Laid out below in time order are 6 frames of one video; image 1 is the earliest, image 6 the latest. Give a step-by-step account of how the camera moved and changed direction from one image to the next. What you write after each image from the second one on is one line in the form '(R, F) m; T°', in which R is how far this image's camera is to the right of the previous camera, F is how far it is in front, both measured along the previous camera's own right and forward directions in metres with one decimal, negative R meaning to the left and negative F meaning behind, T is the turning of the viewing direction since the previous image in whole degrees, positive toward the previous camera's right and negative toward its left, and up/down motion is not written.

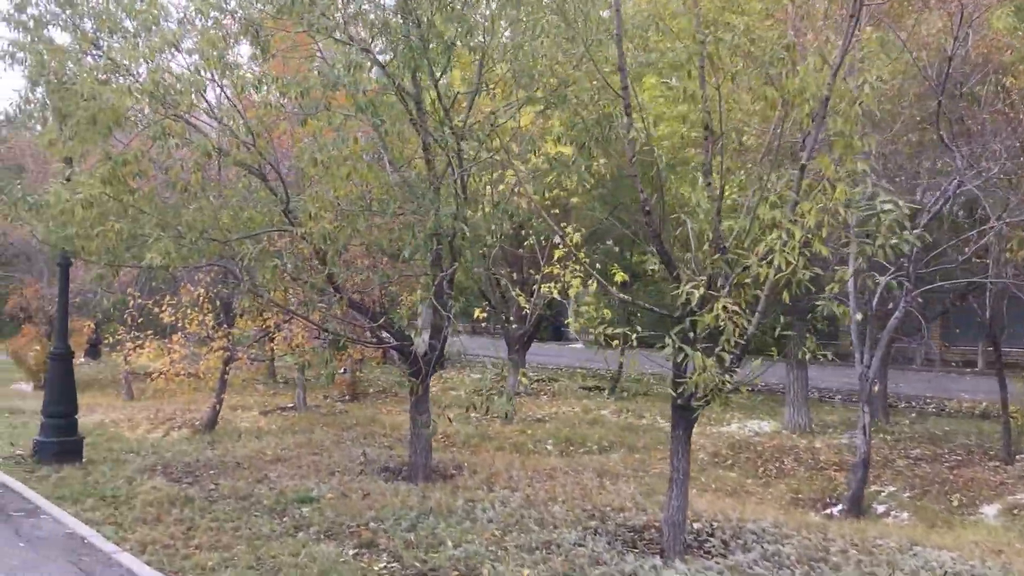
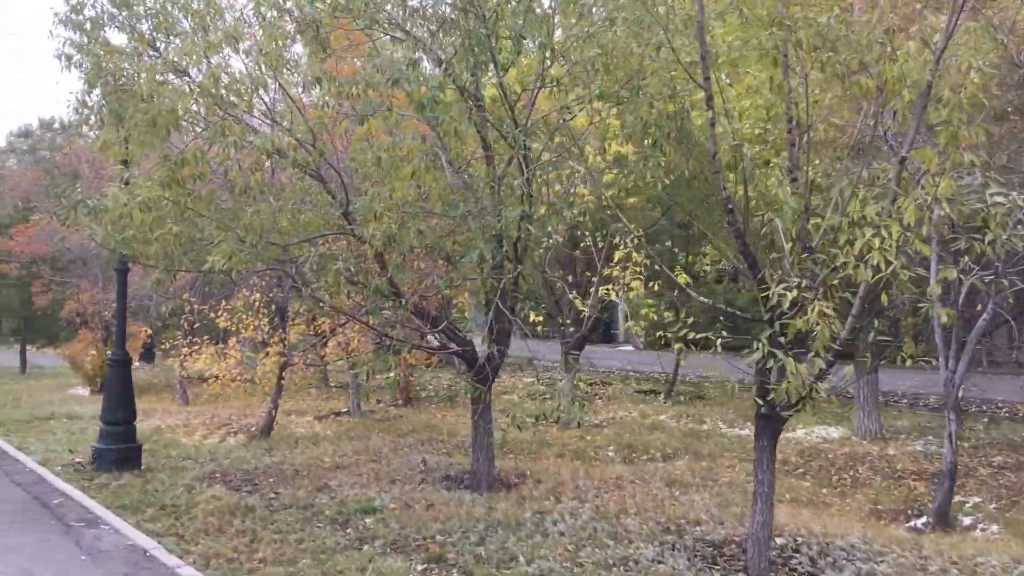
(-0.2, +0.3) m; -3°
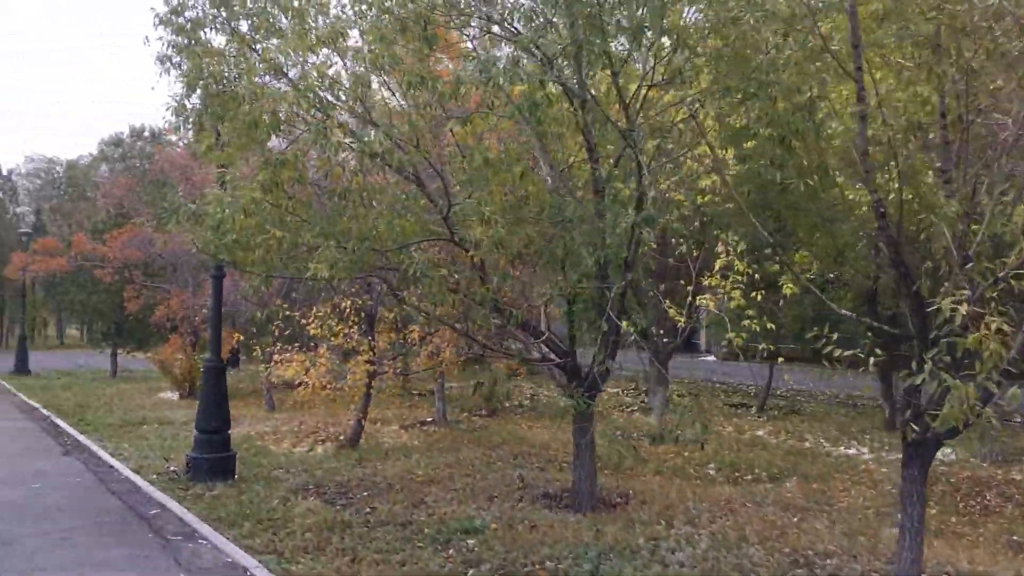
(-0.3, +0.4) m; -4°
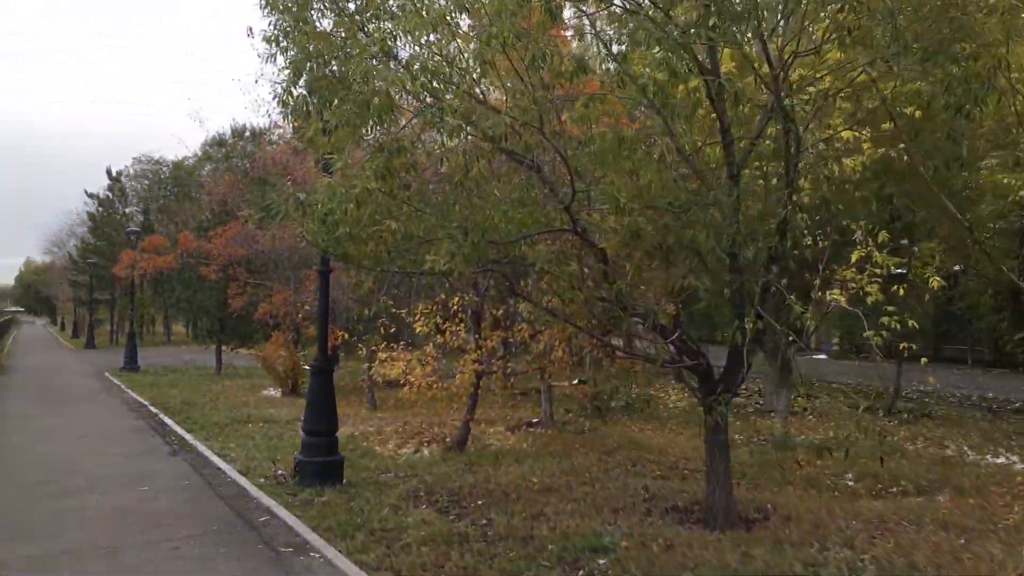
(-0.3, +0.6) m; -6°
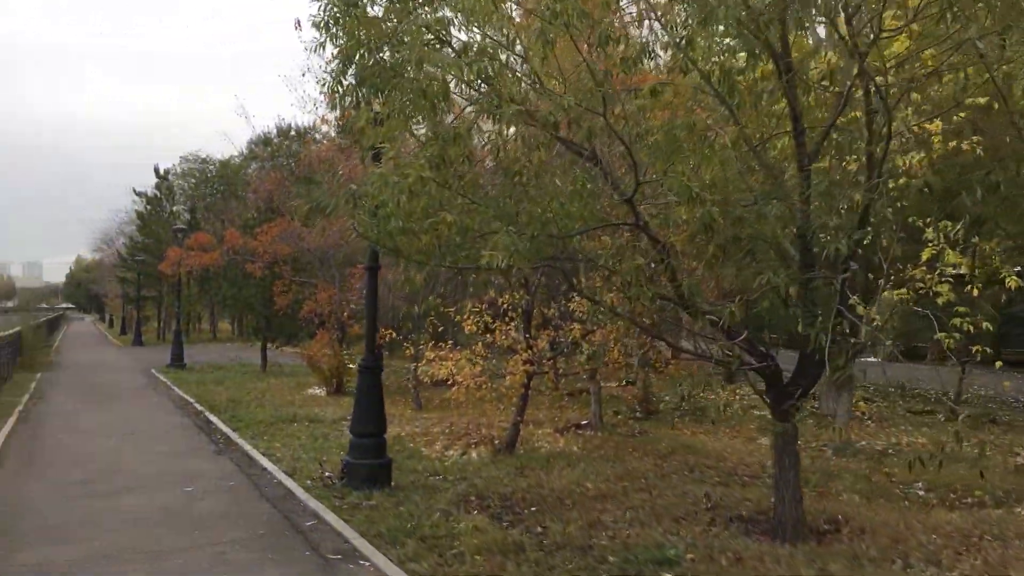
(-0.1, +0.3) m; -3°
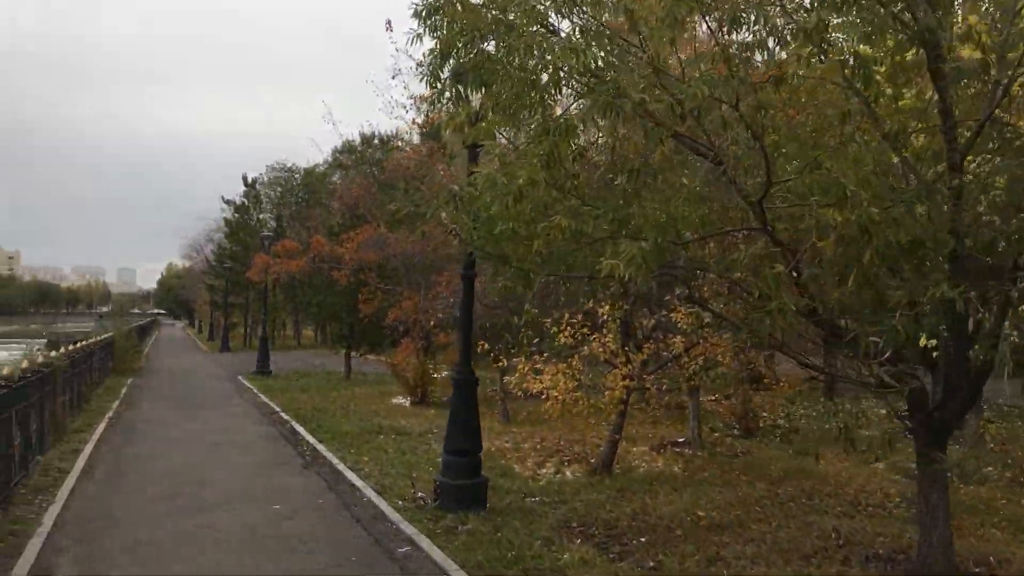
(-0.3, +0.6) m; -5°
